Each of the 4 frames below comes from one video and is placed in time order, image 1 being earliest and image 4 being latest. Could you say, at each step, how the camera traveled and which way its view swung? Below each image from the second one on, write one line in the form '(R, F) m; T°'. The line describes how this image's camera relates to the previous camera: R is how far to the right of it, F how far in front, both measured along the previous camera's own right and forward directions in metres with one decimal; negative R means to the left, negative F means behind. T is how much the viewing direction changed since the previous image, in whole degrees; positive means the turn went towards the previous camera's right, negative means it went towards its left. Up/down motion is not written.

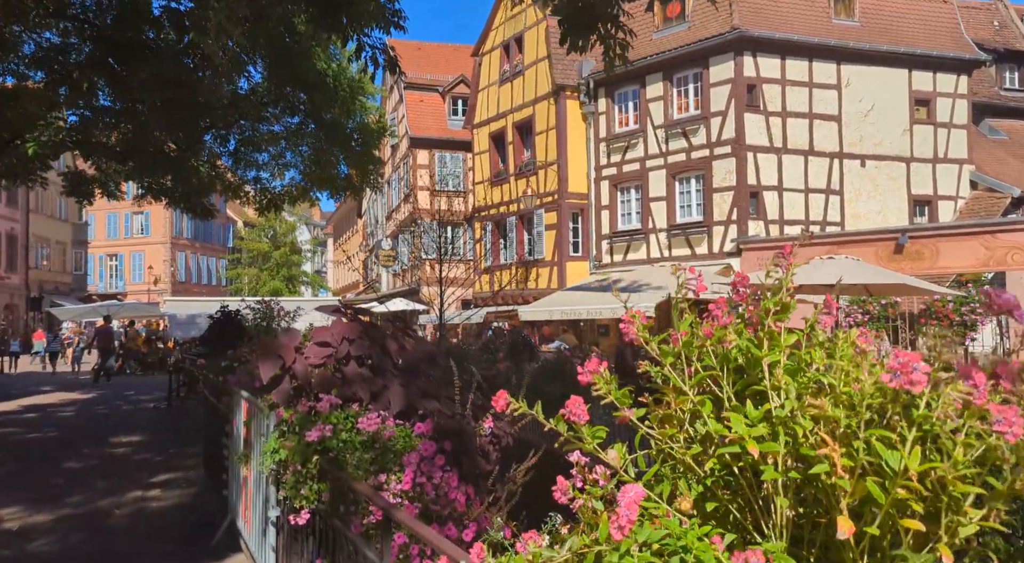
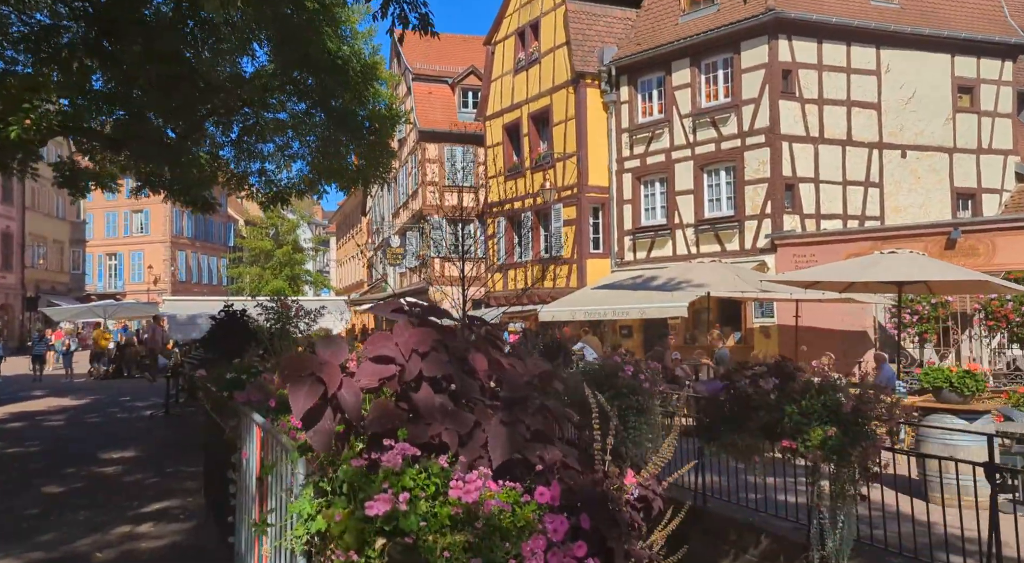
(-0.3, +0.8) m; 0°
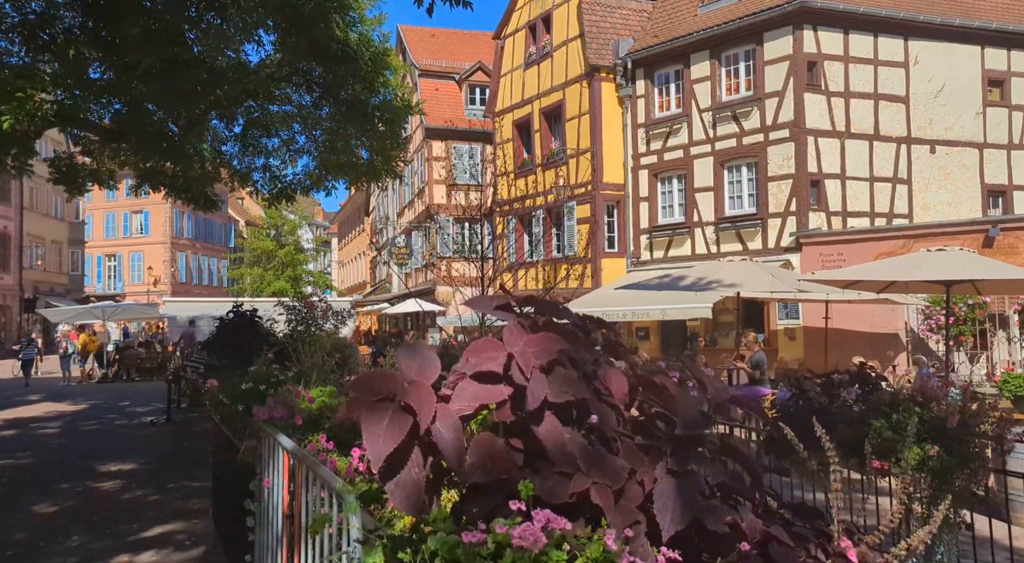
(-0.3, +0.5) m; 0°
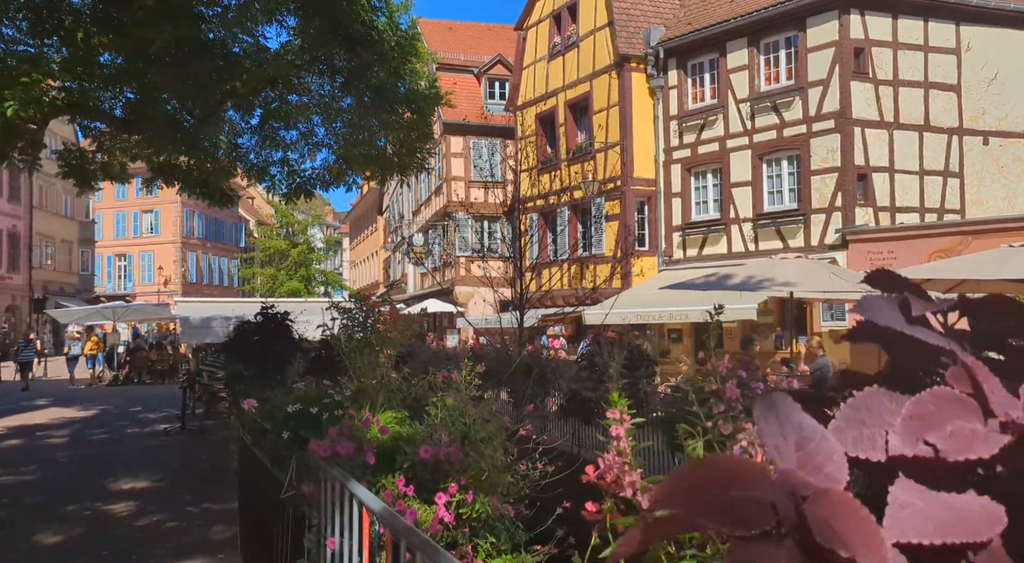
(-0.3, +0.6) m; -1°
